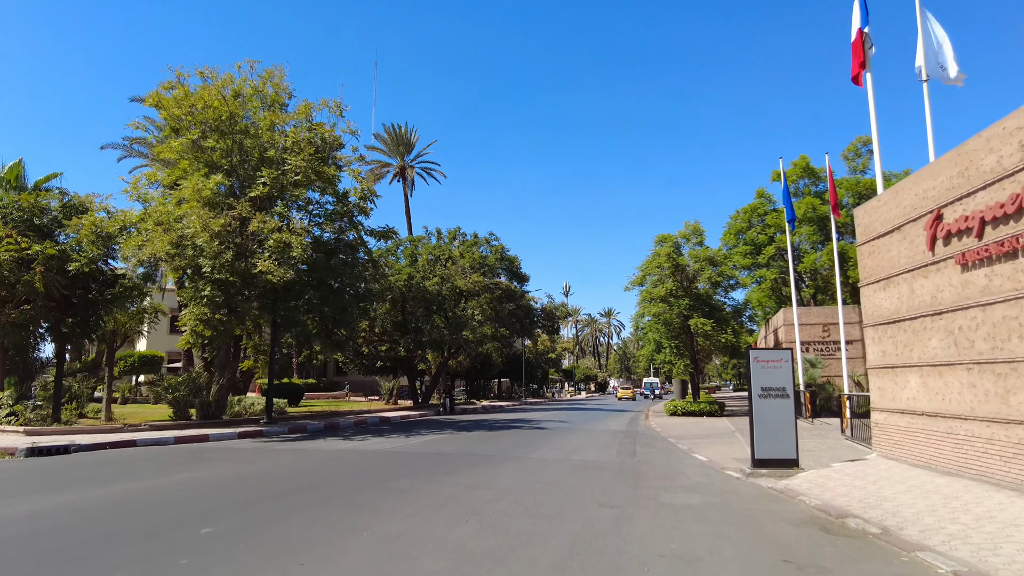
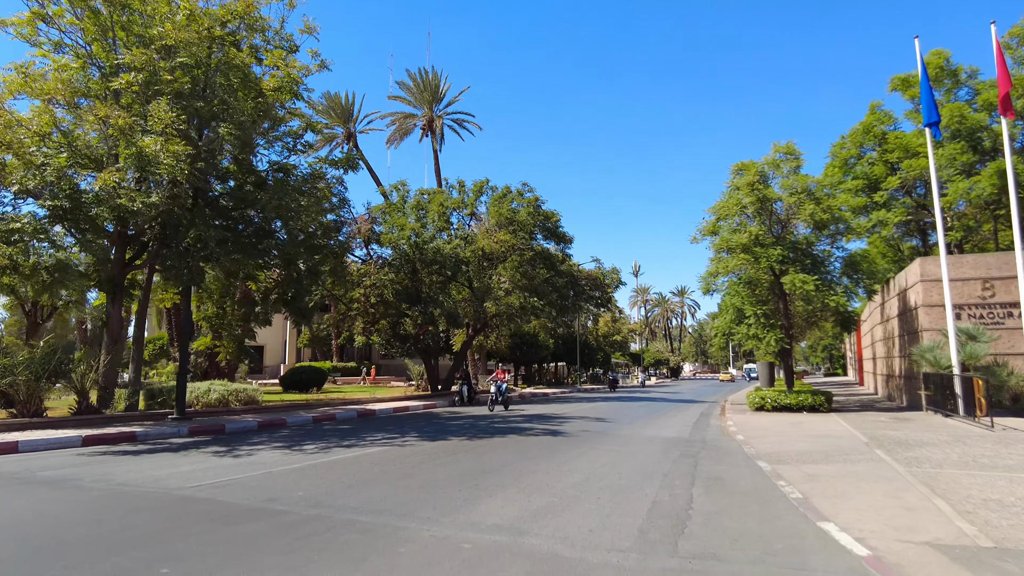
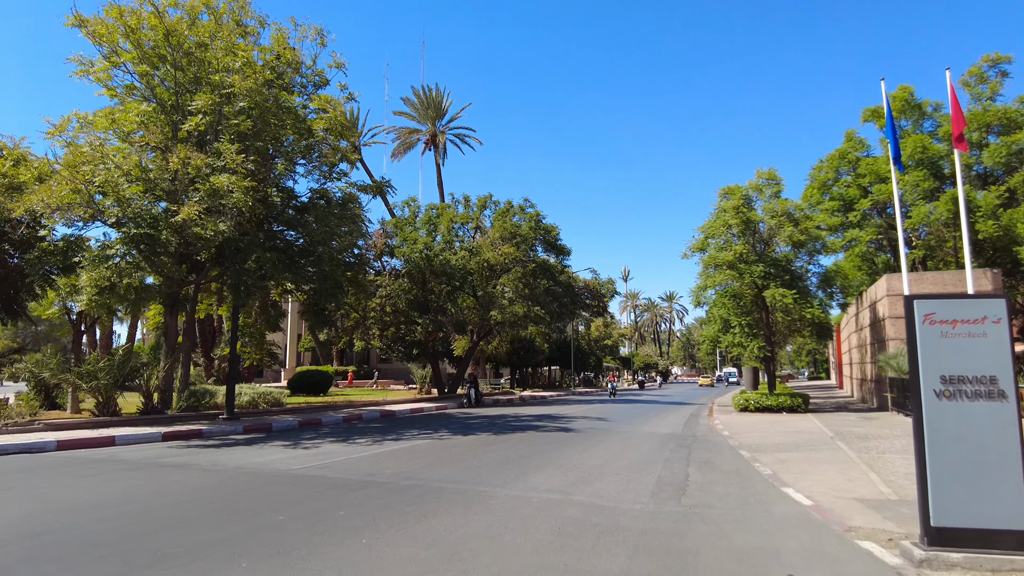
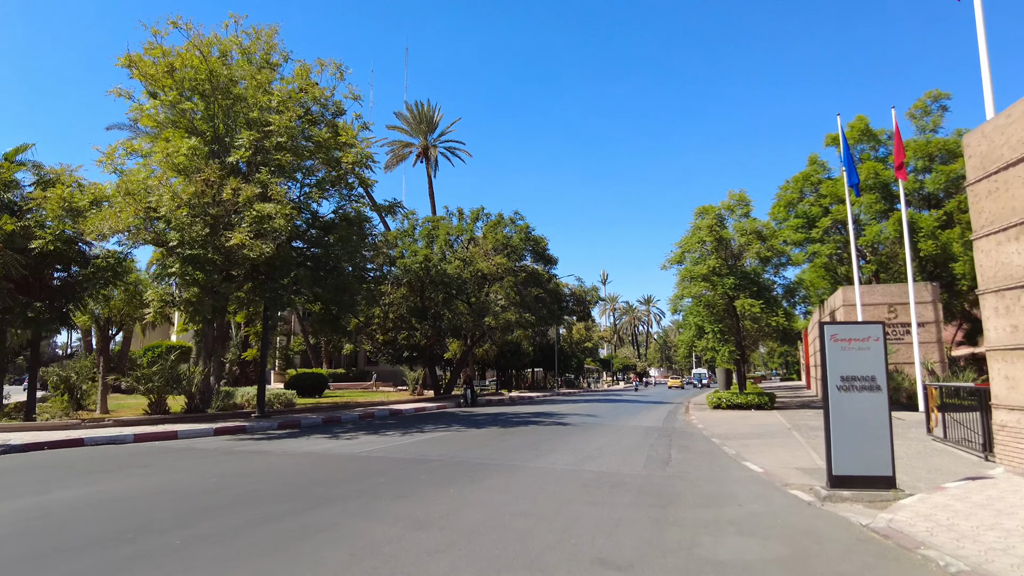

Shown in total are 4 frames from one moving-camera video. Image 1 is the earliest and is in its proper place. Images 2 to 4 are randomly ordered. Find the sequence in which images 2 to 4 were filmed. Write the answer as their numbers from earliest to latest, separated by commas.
4, 3, 2
